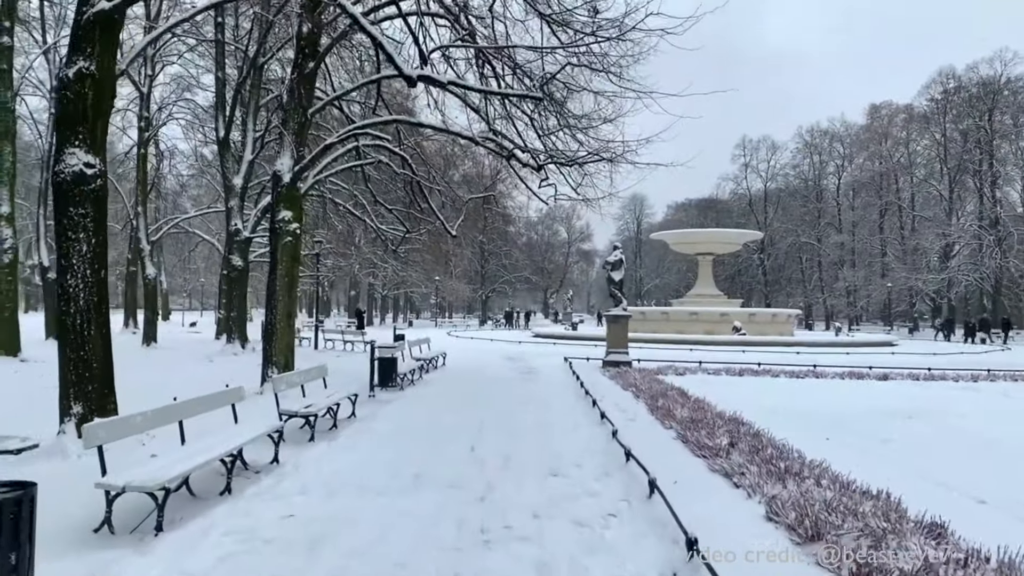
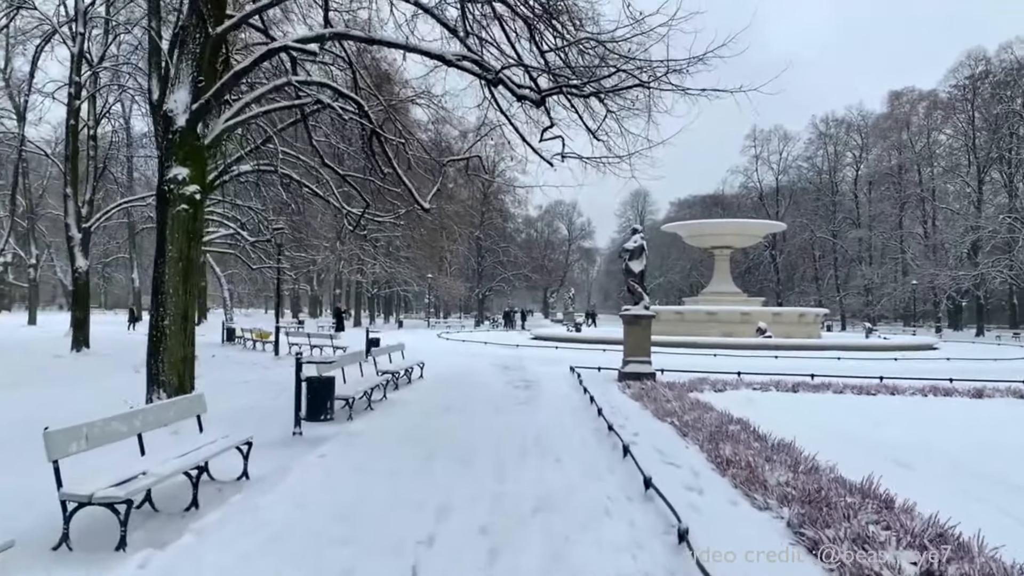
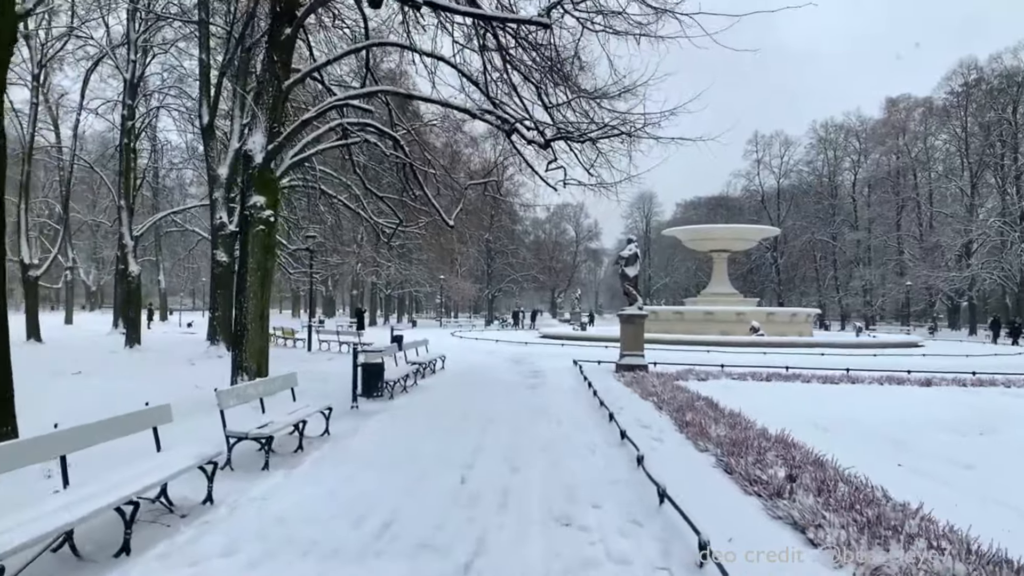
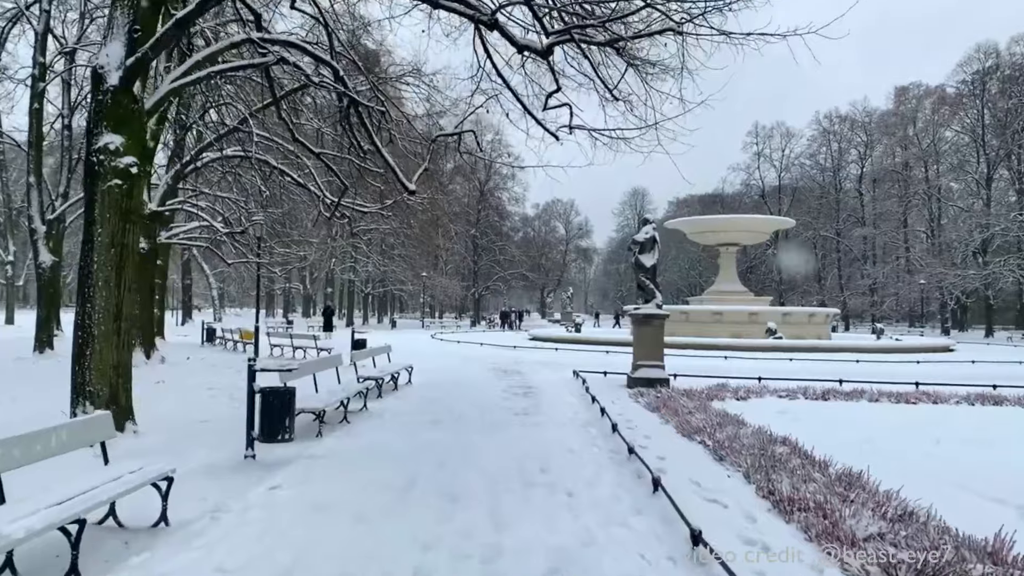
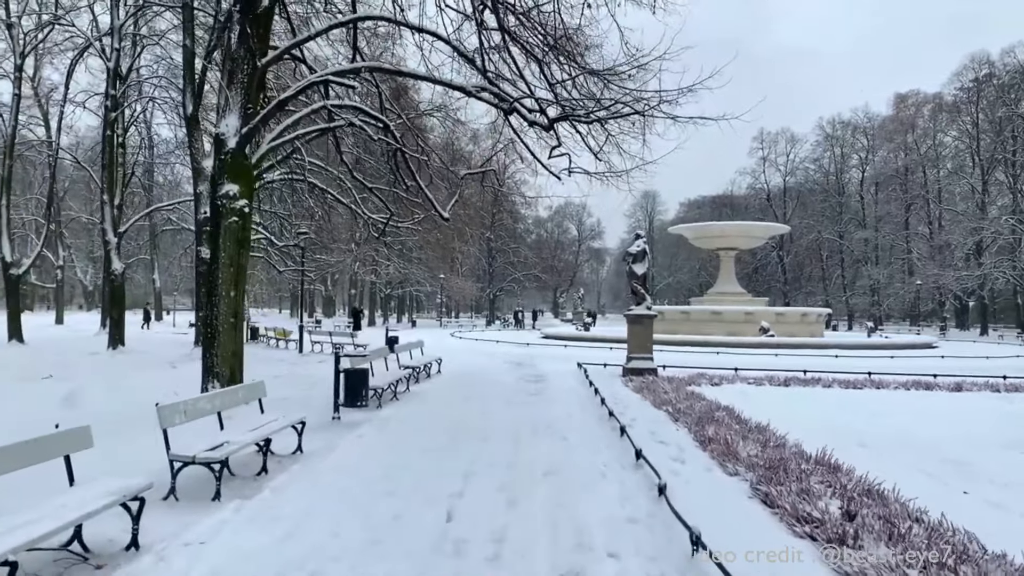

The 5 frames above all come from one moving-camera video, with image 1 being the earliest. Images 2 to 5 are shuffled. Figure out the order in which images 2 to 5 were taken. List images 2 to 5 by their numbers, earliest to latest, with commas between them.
3, 5, 2, 4
